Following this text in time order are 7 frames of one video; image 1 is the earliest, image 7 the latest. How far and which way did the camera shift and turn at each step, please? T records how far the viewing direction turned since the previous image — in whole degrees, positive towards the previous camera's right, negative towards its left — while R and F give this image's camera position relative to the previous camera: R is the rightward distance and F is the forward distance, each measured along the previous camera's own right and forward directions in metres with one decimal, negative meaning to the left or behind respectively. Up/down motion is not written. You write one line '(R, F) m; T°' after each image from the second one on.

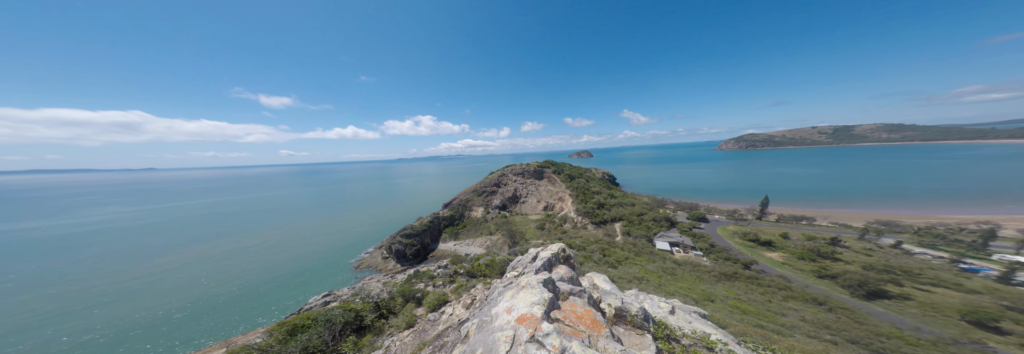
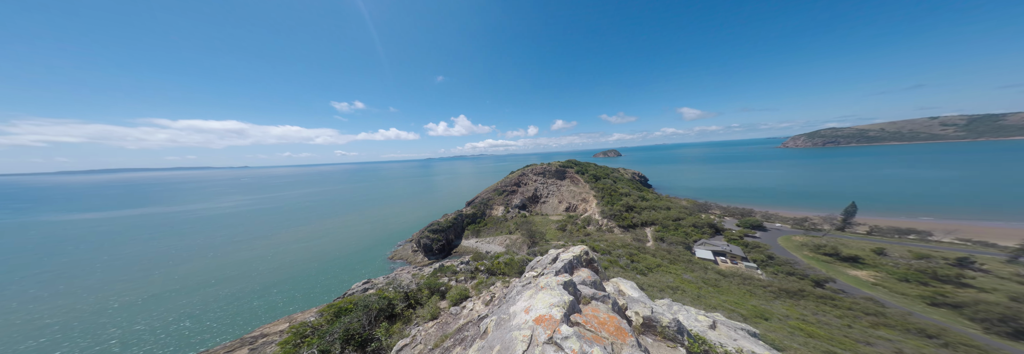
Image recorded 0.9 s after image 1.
(-0.4, +0.3) m; -6°
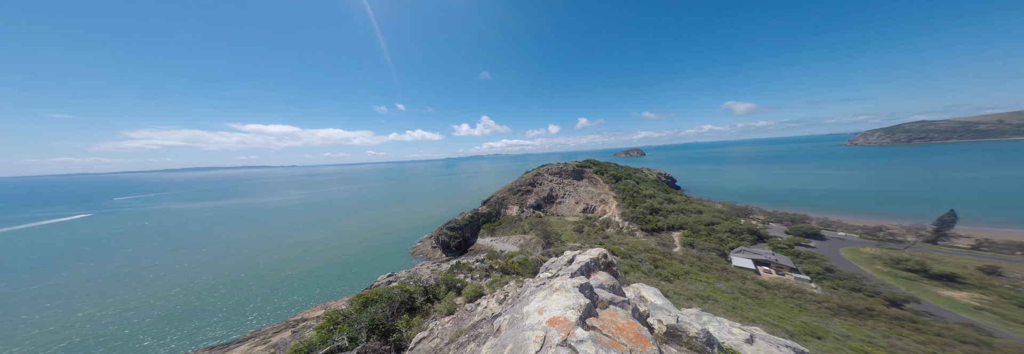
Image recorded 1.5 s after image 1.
(-0.5, +0.2) m; -4°
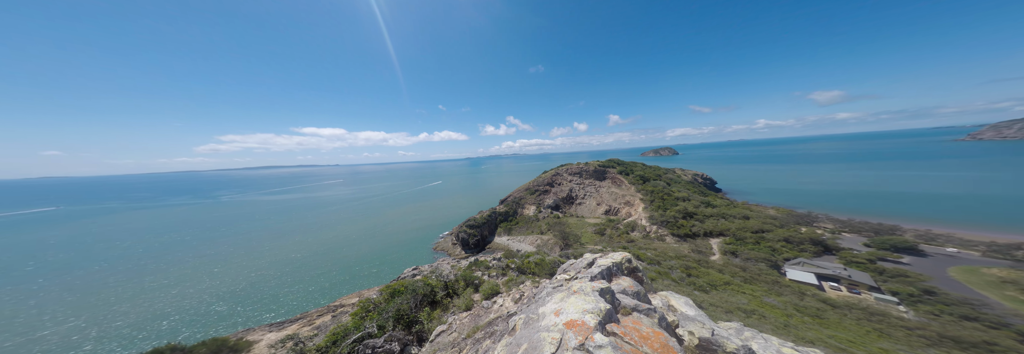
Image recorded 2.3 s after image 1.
(-0.6, +0.3) m; -5°
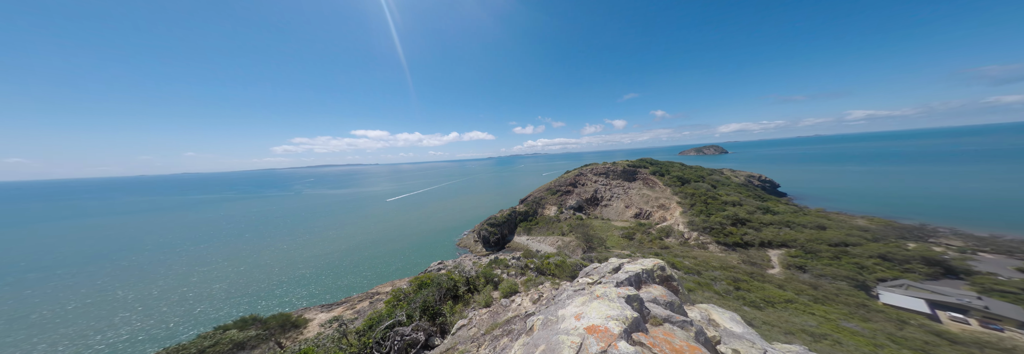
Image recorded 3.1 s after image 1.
(-0.7, +0.5) m; -6°
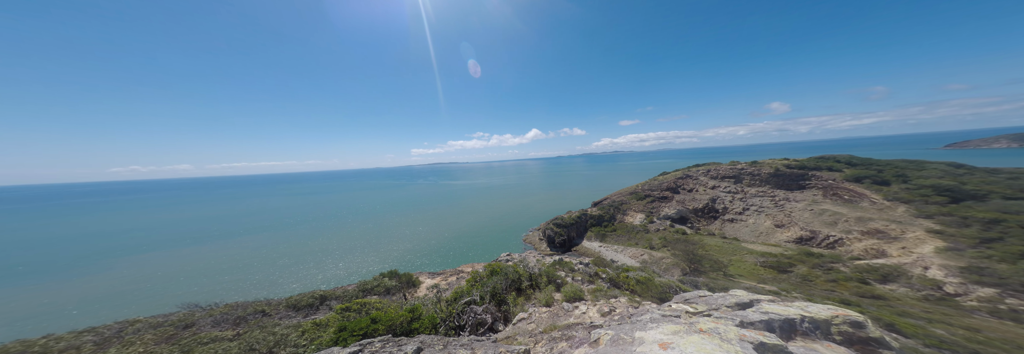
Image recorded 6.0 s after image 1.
(-3.2, +1.7) m; -22°
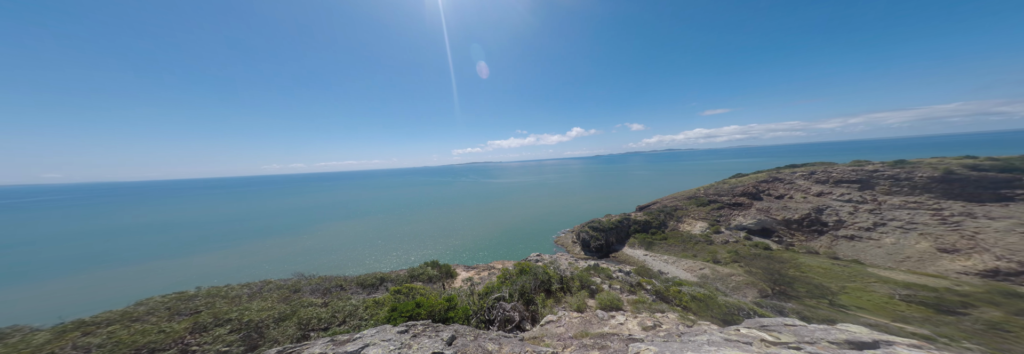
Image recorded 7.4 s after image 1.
(-1.5, +0.9) m; -12°
